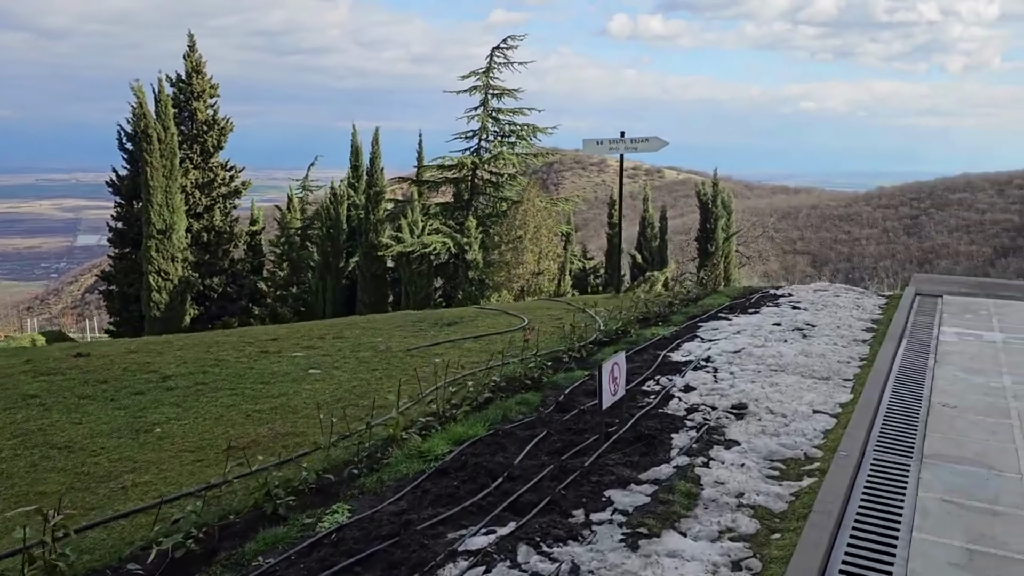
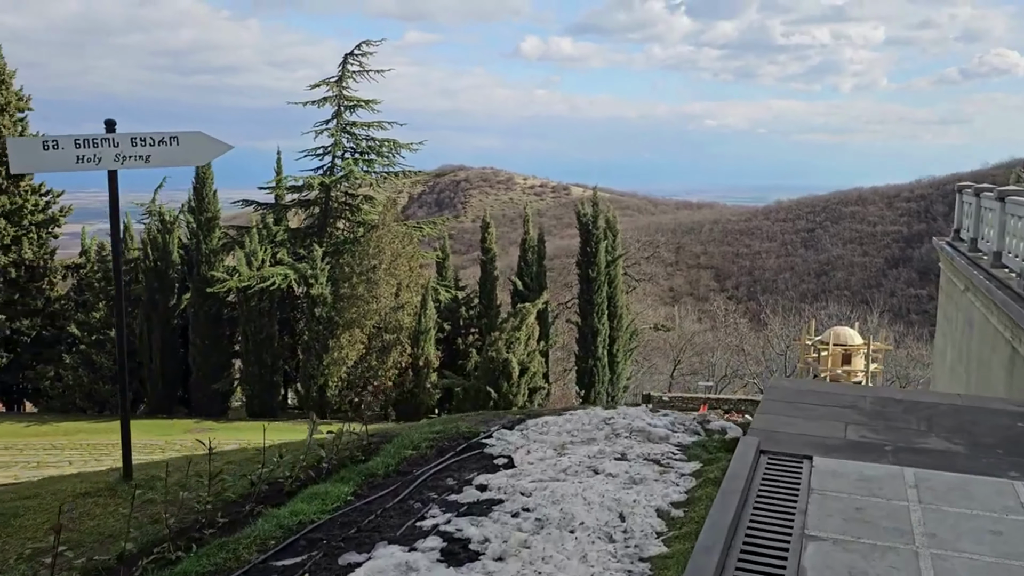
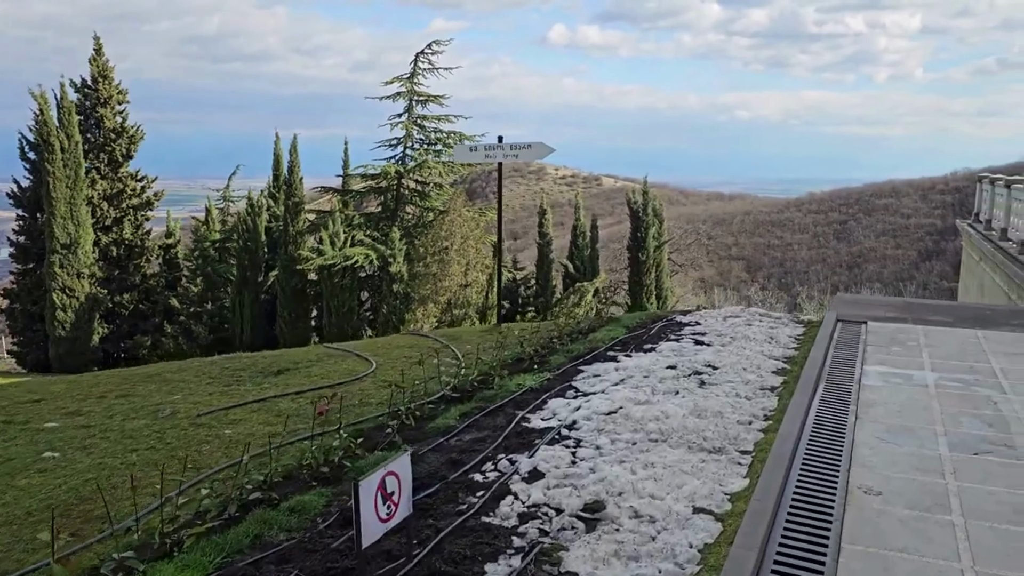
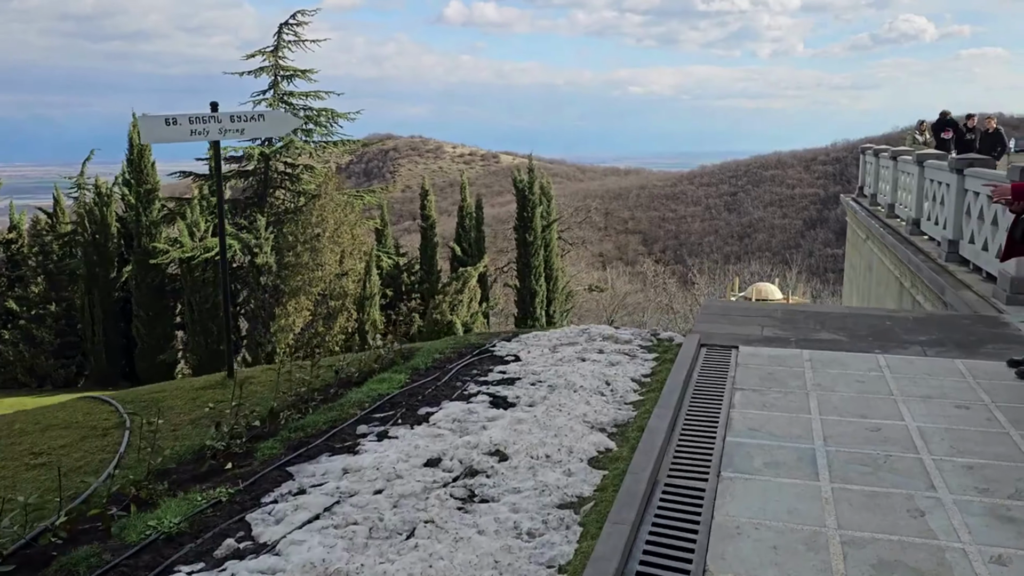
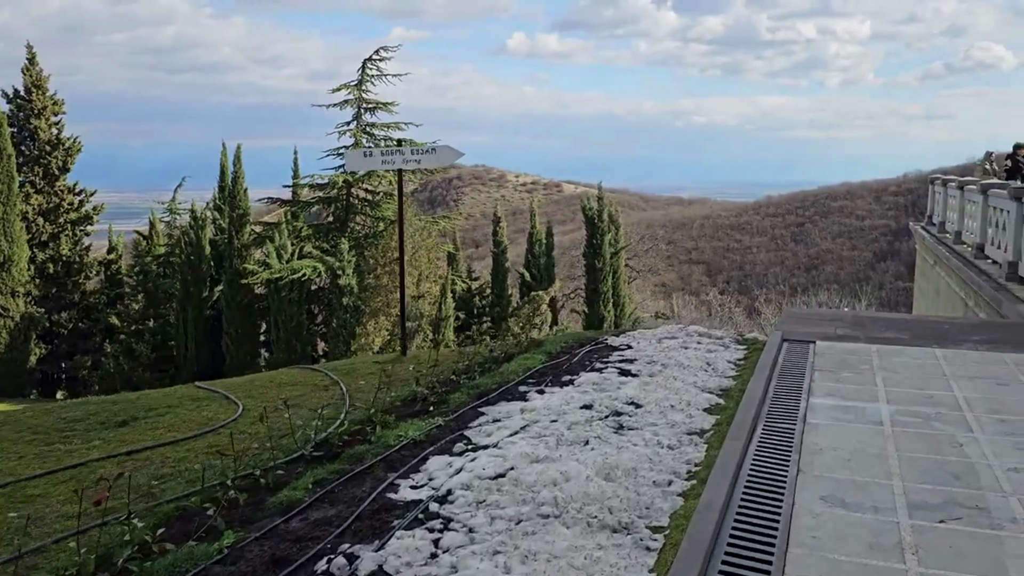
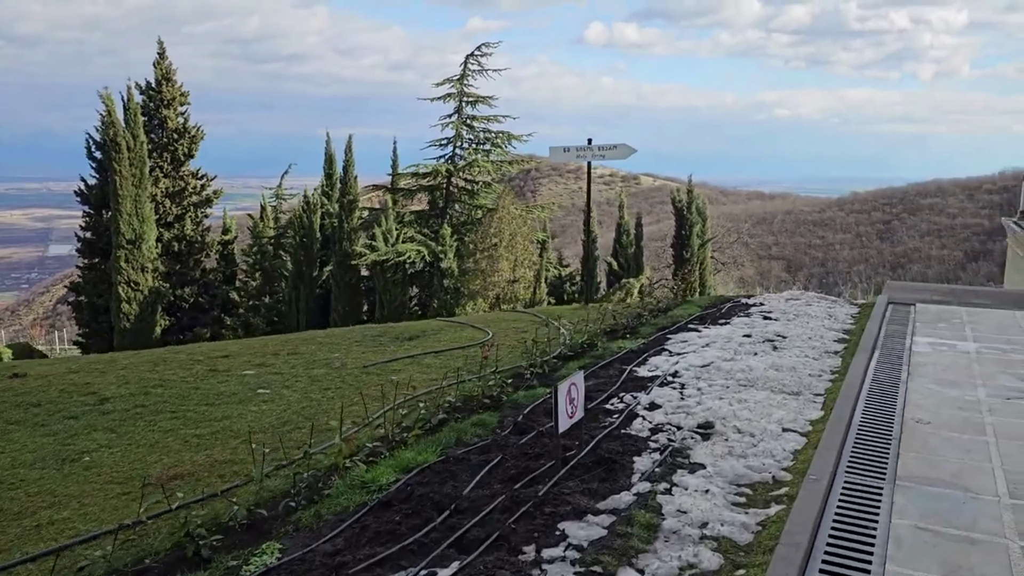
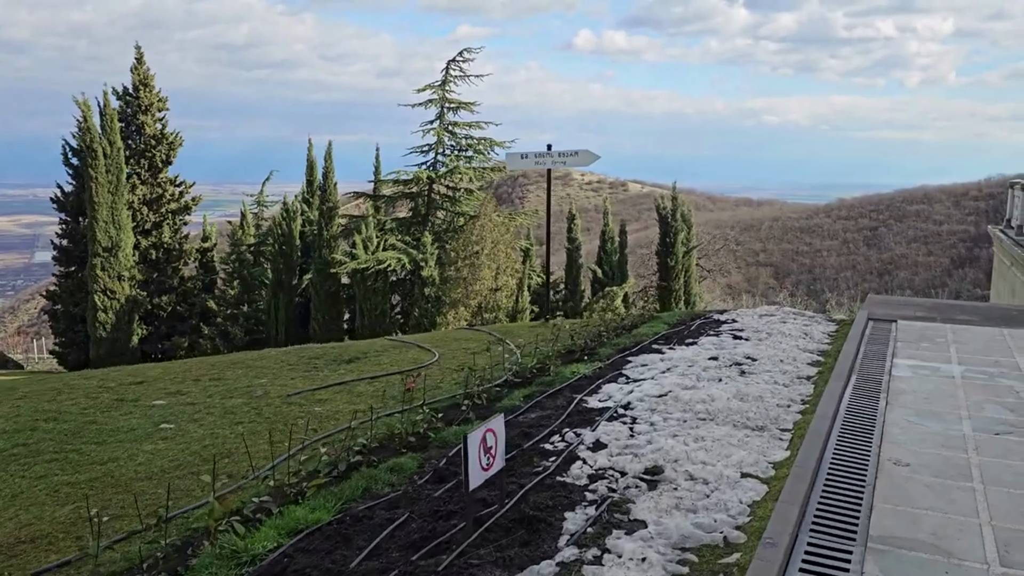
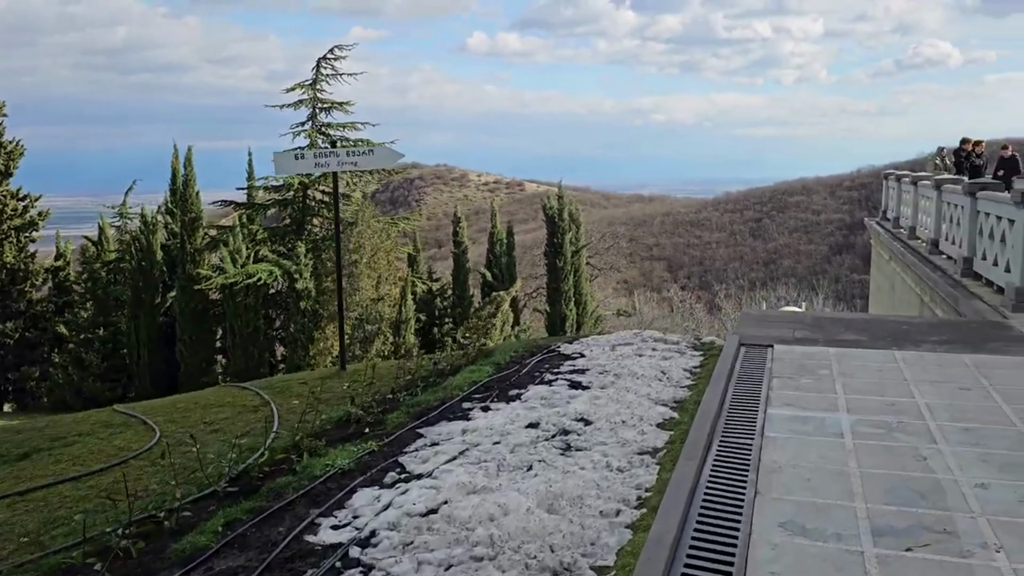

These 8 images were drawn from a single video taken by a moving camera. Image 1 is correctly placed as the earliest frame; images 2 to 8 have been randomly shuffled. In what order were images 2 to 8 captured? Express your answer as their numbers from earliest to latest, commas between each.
6, 7, 3, 5, 8, 4, 2
